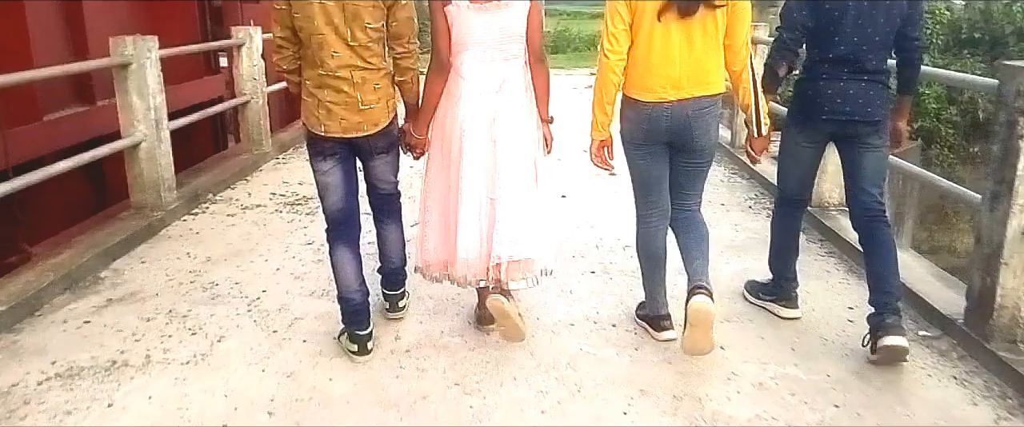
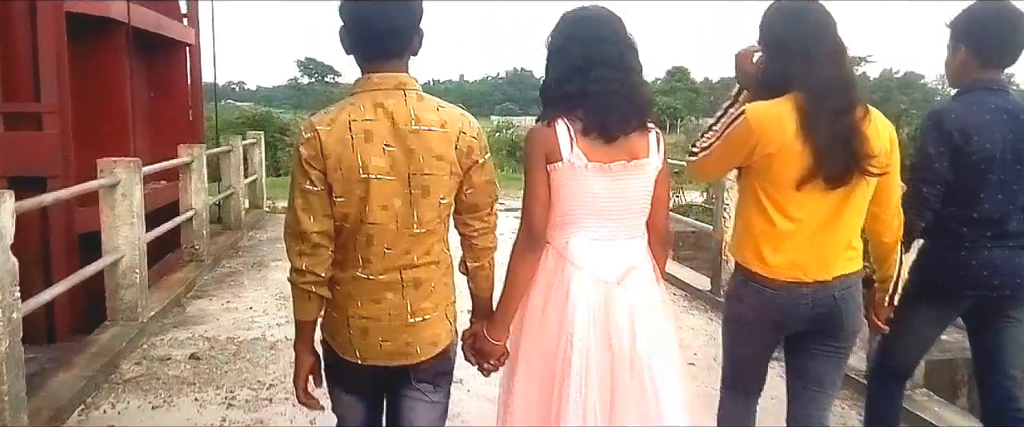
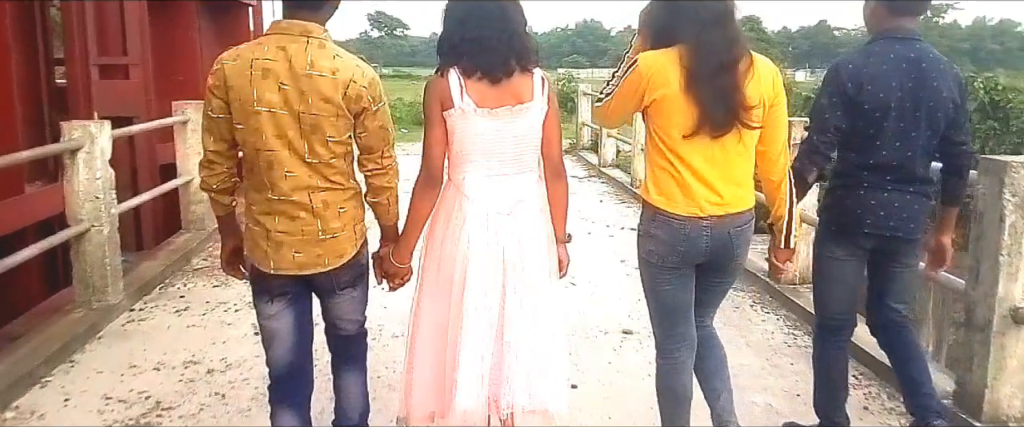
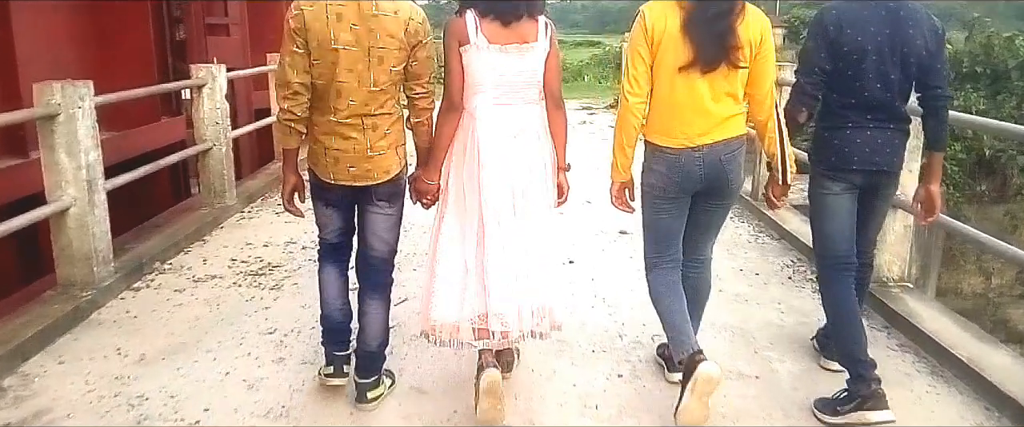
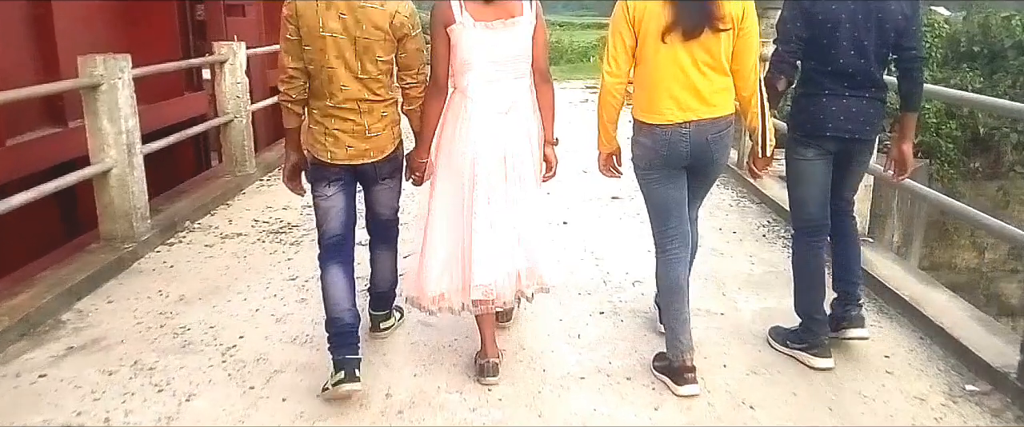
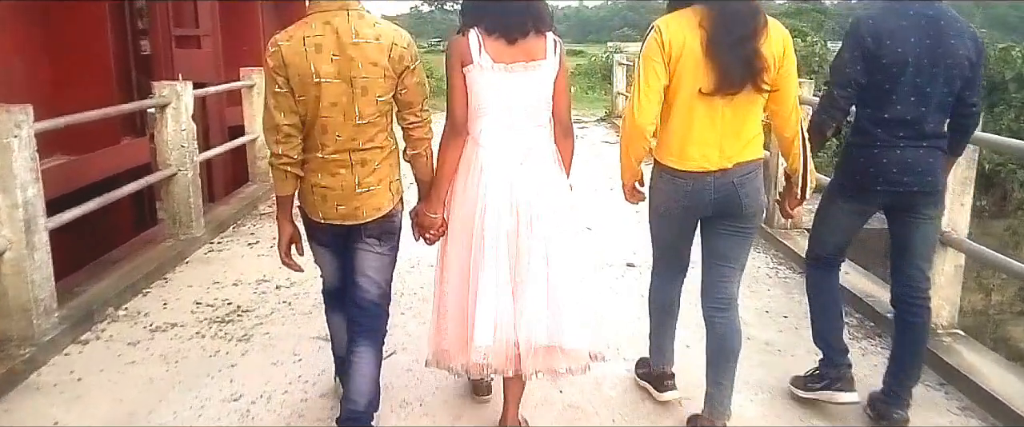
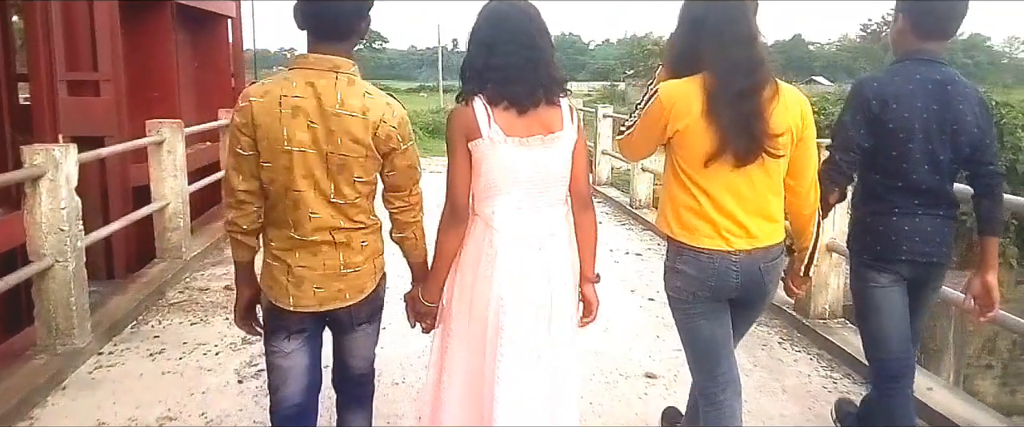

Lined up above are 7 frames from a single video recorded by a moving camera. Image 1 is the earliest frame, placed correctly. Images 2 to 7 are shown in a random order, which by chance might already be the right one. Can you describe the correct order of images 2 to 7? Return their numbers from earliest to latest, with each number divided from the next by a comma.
5, 4, 6, 3, 7, 2
